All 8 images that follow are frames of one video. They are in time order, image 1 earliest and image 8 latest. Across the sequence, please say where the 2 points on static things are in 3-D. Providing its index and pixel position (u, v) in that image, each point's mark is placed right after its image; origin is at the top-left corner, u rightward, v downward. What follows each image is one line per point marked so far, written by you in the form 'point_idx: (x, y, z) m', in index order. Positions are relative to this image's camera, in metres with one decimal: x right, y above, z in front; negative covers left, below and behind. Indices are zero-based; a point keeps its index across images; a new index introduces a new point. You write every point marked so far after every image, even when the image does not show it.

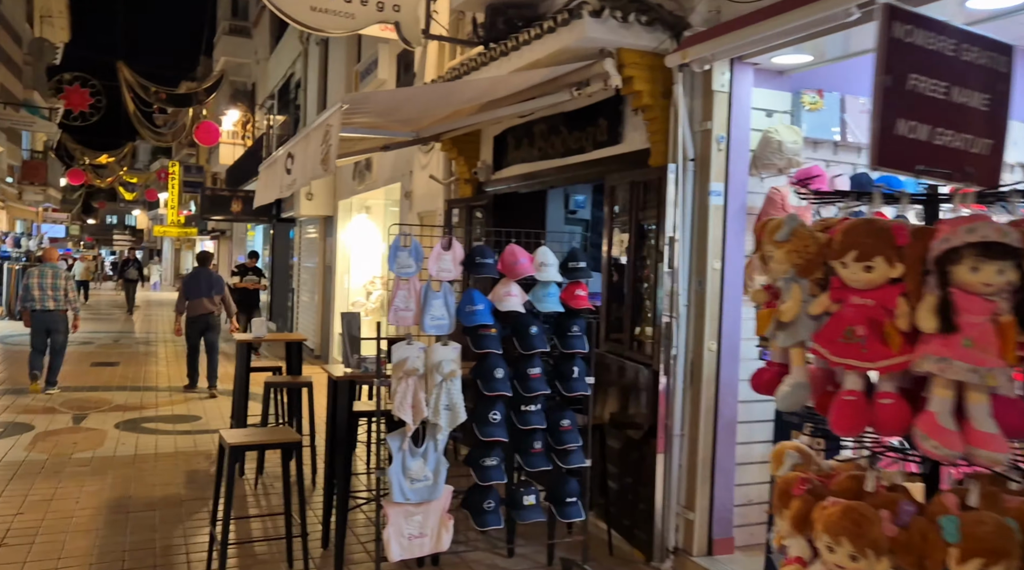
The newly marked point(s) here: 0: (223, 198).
0: (-5.8, +1.8, +15.7) m
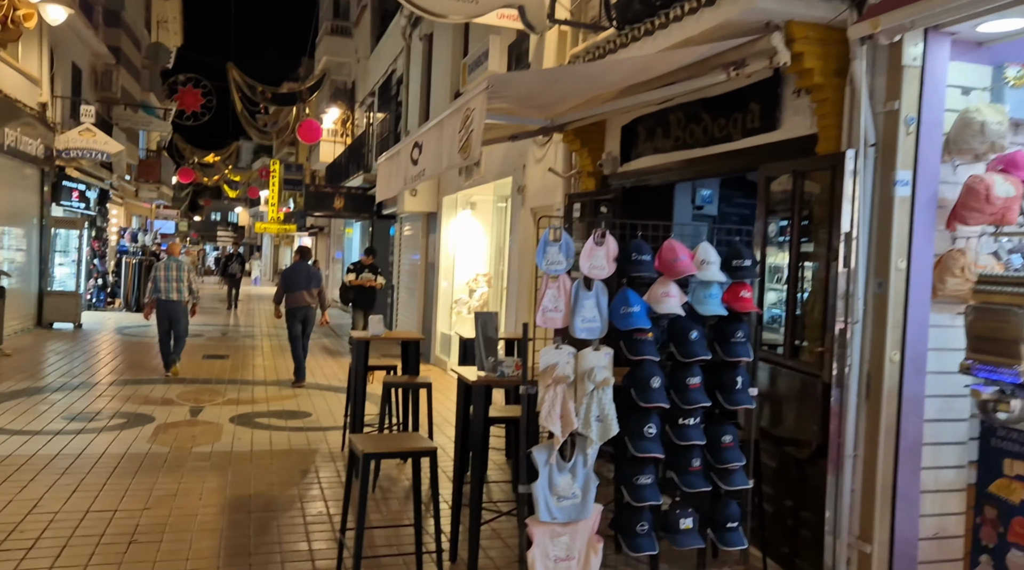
0: (-3.7, +1.8, +15.9) m
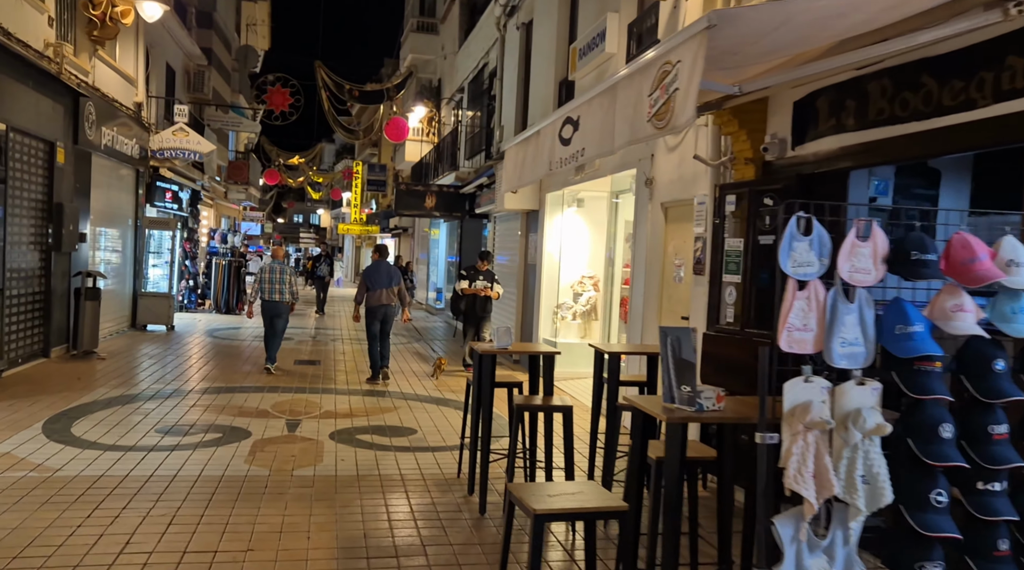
0: (-1.8, +1.8, +15.4) m
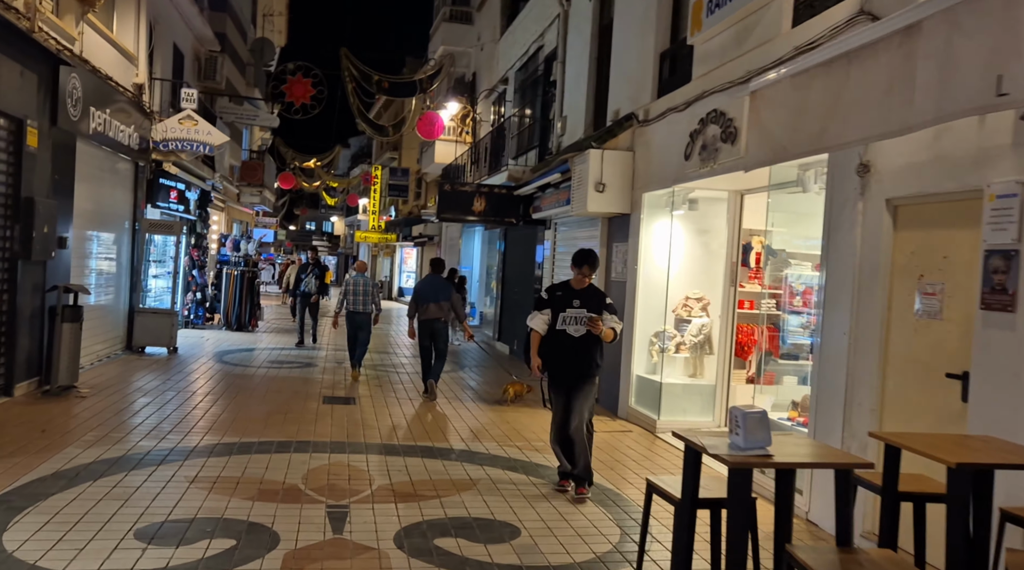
0: (-0.8, +1.5, +13.1) m
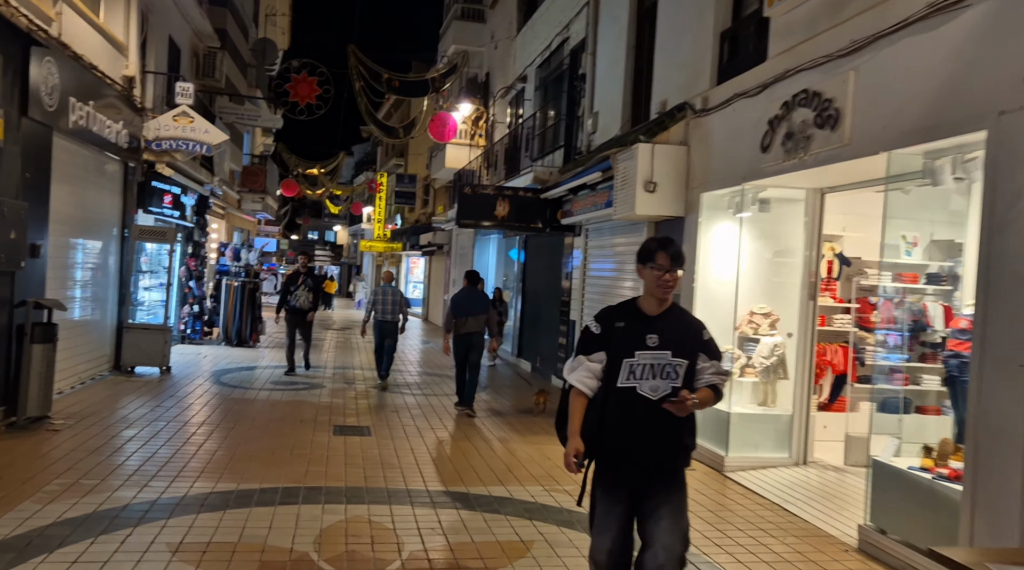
0: (-0.4, +1.3, +11.9) m
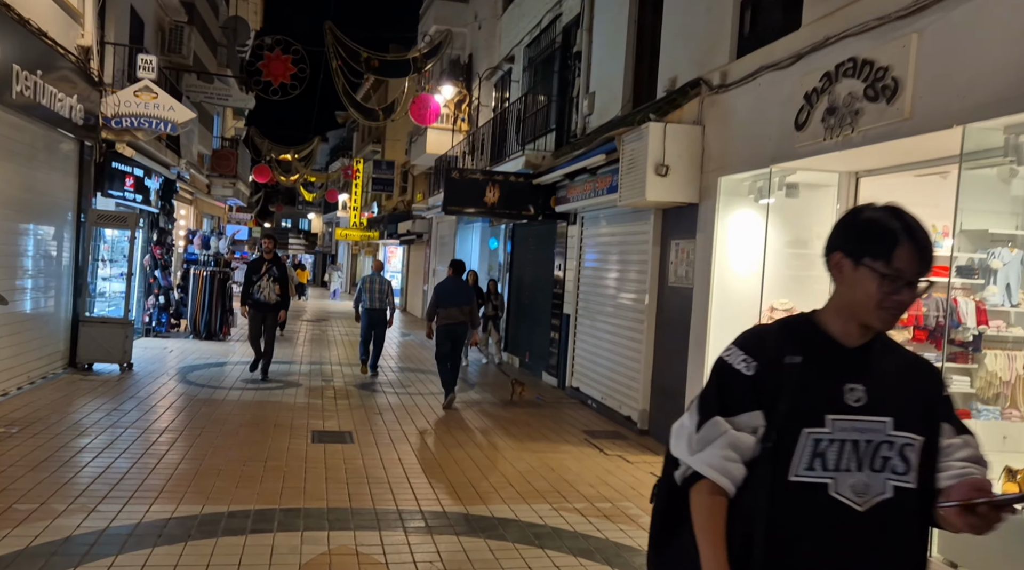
0: (-0.5, +1.5, +11.2) m
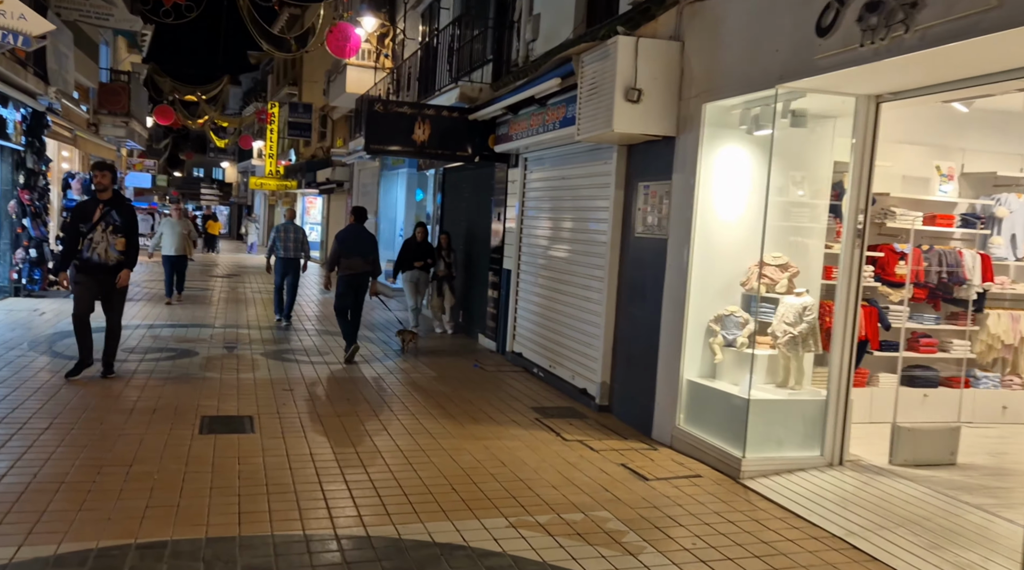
0: (-1.3, +2.0, +9.6) m
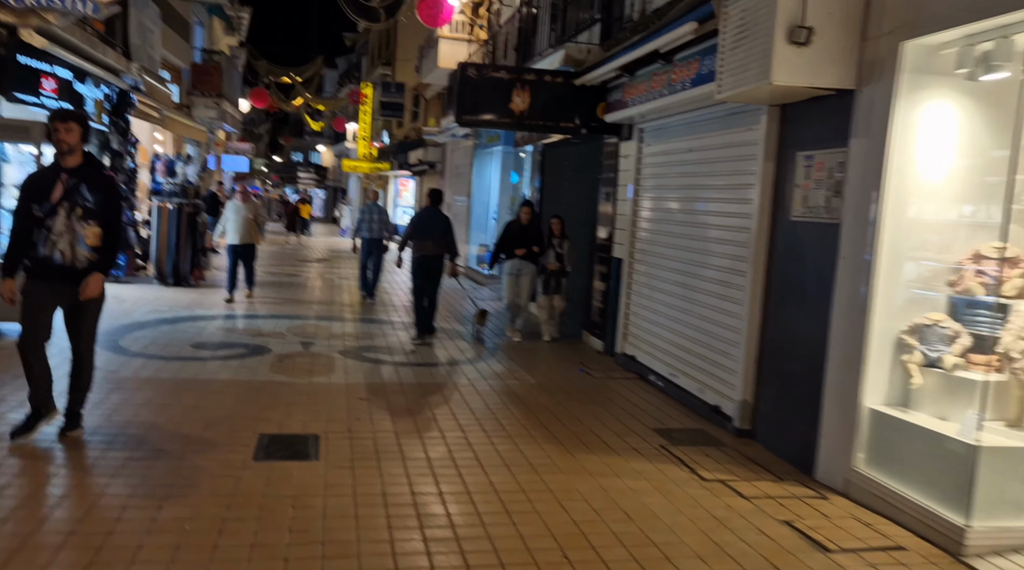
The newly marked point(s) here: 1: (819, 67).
0: (-0.1, +2.1, +8.3) m
1: (+1.8, +1.3, +4.7) m
